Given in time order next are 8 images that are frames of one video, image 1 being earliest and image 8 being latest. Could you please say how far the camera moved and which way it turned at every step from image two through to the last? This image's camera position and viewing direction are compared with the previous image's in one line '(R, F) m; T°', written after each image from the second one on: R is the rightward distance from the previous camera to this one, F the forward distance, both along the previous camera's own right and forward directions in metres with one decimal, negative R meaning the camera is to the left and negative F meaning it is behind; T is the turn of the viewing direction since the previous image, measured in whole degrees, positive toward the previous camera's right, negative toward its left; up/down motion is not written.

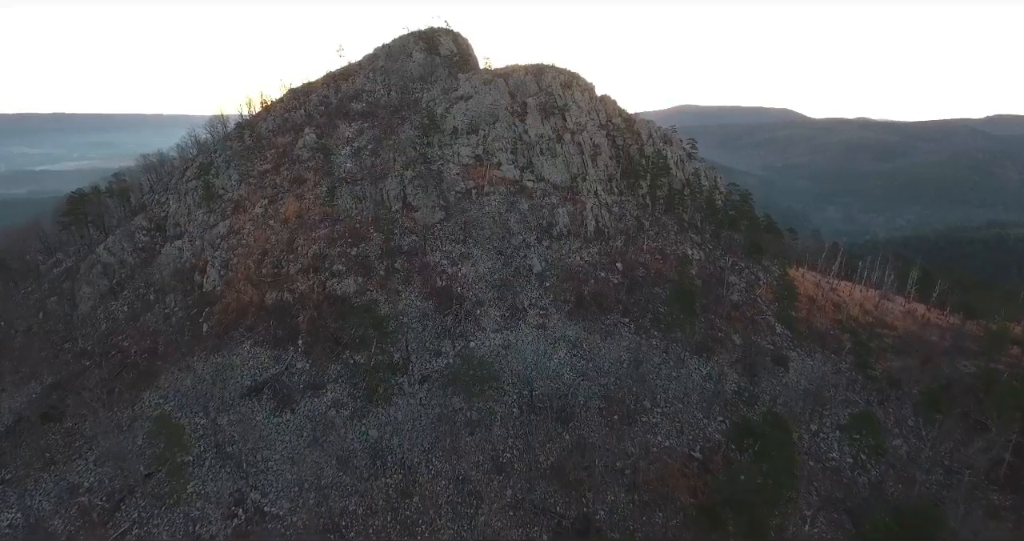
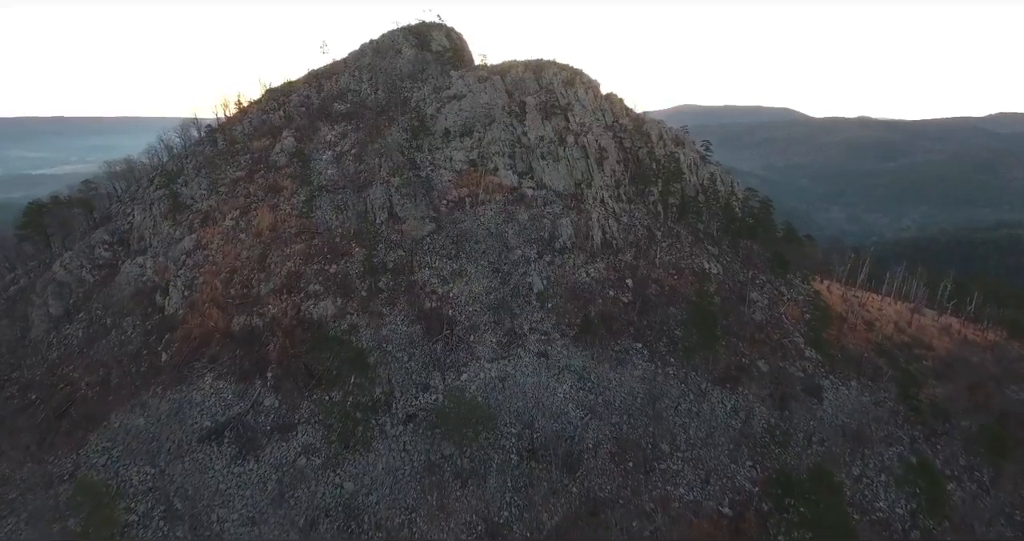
(+0.1, +4.6) m; 0°
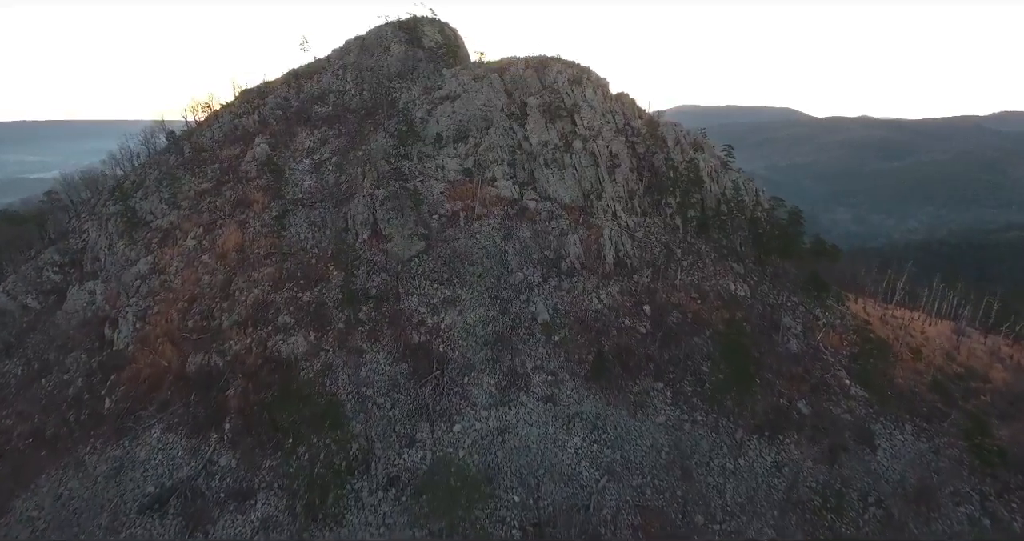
(0.0, +5.1) m; 0°
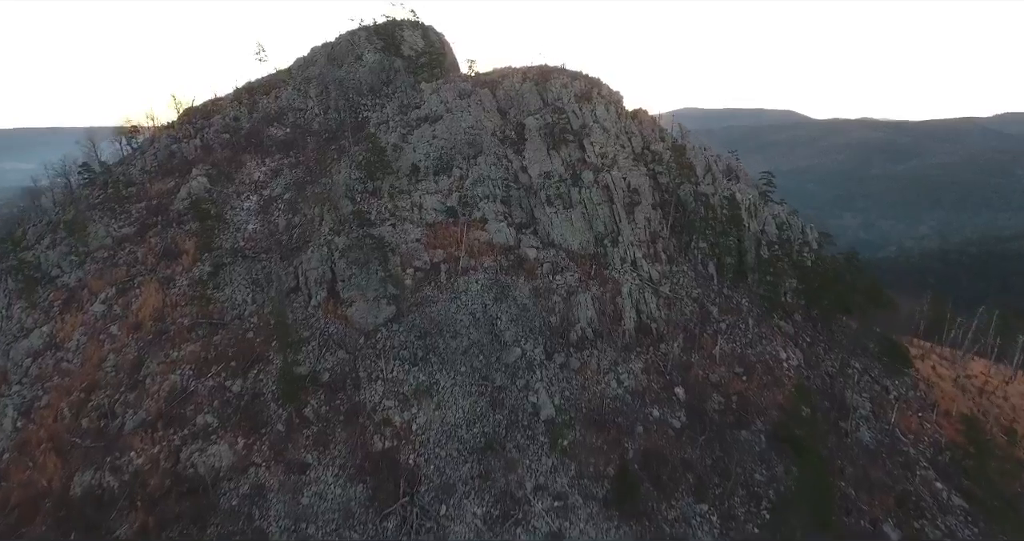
(+0.3, +7.8) m; 0°
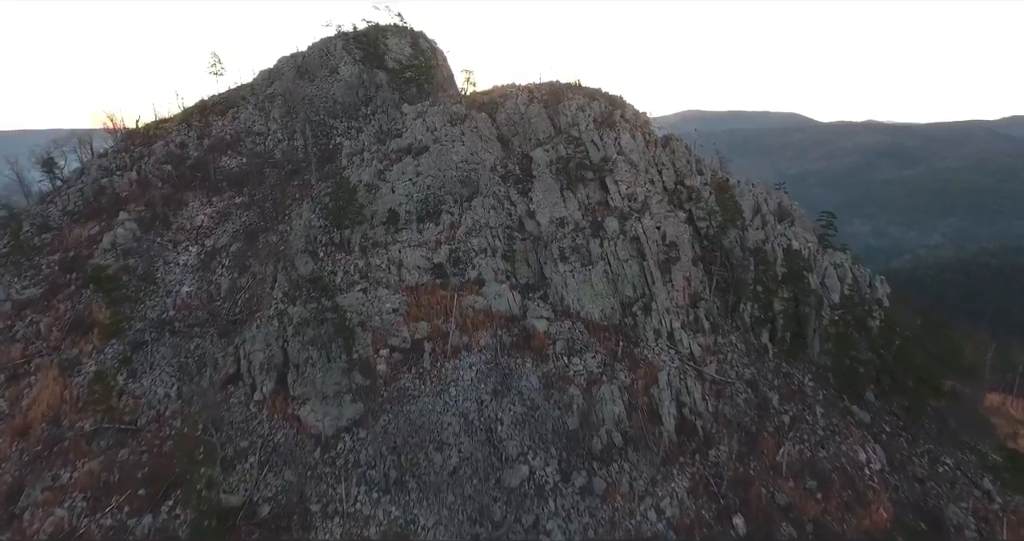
(-0.1, +6.7) m; 0°
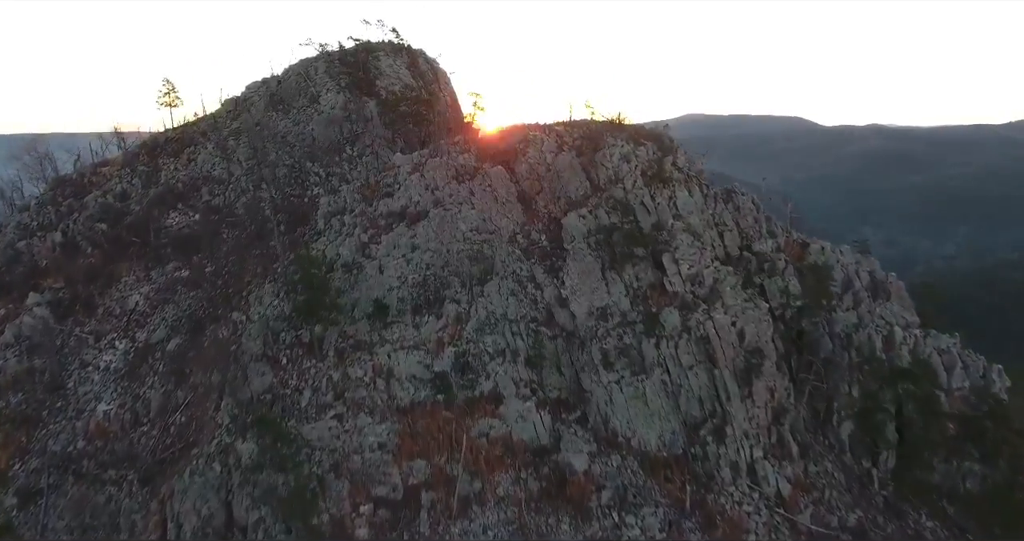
(-0.6, +6.3) m; 0°
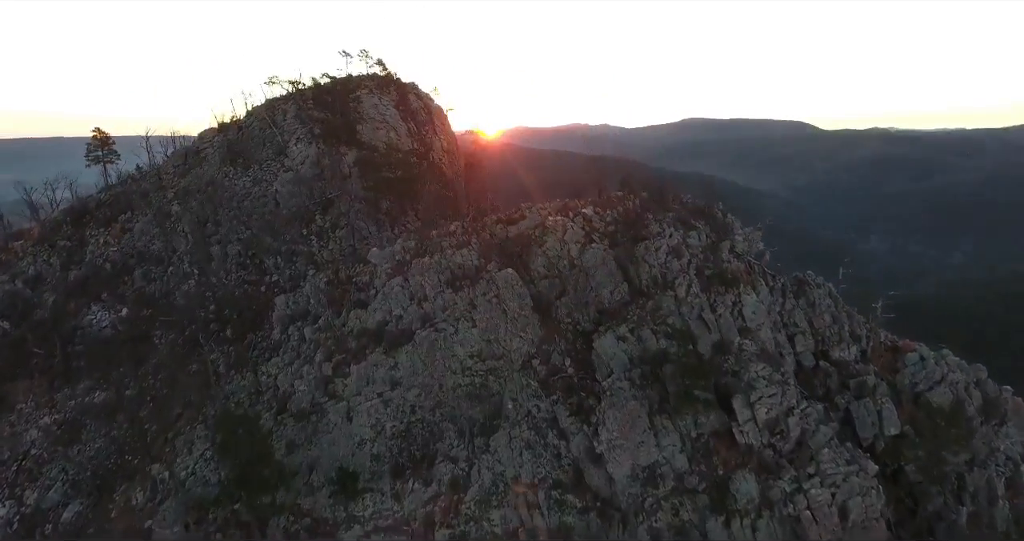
(-0.3, +5.2) m; 0°
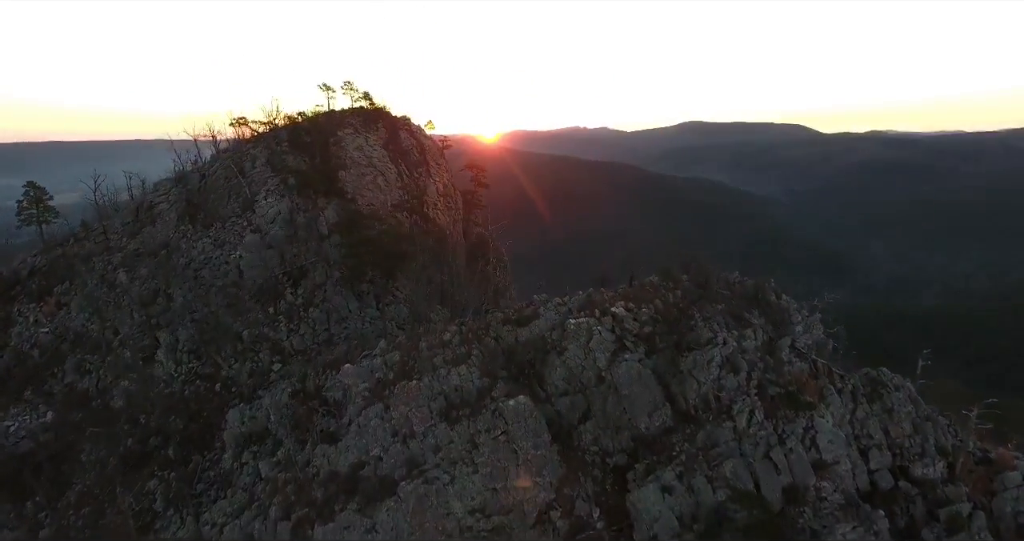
(-0.2, +3.5) m; 0°
